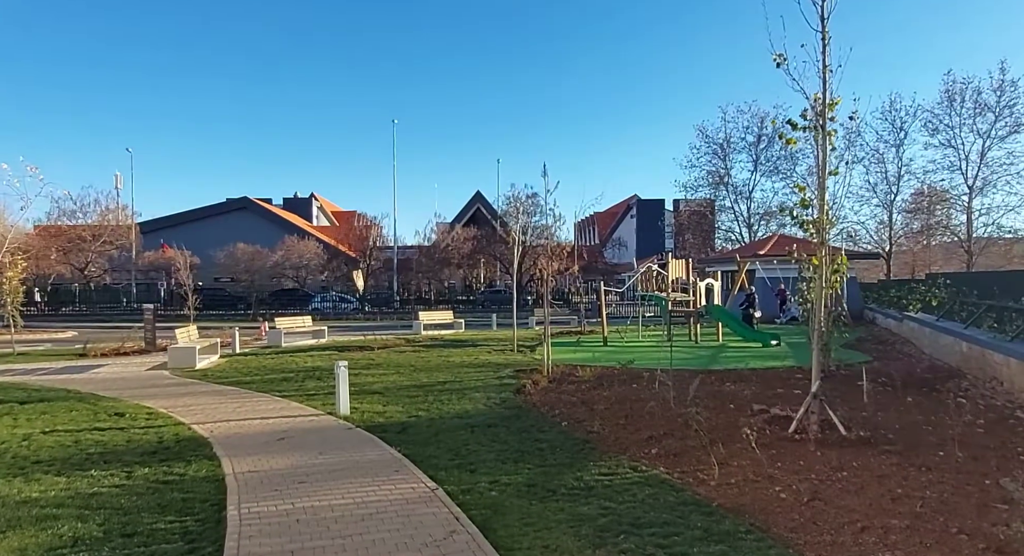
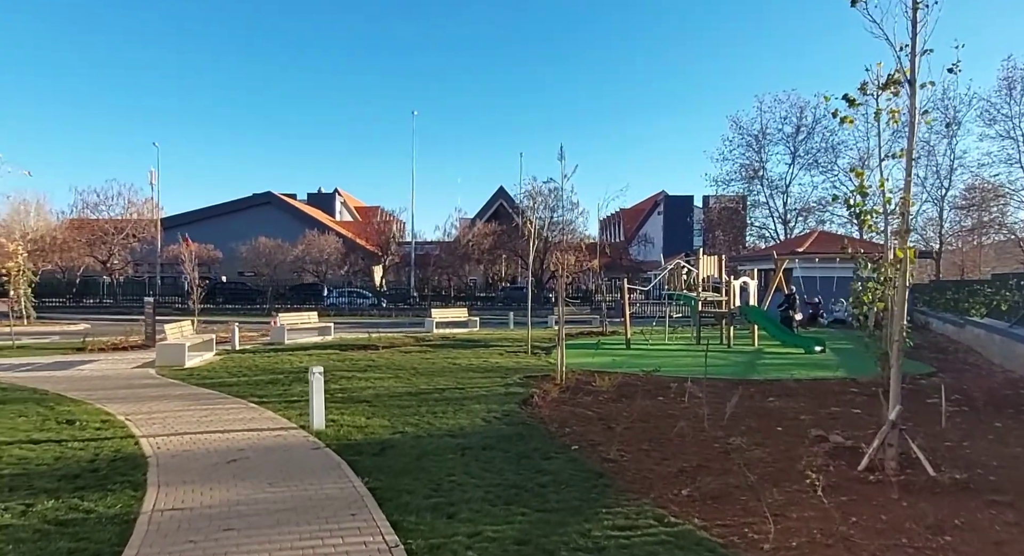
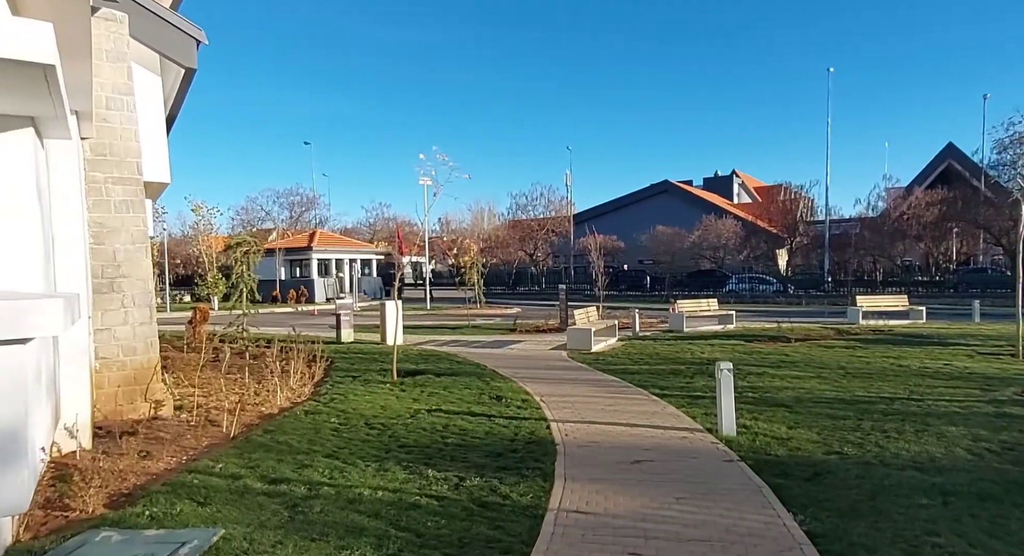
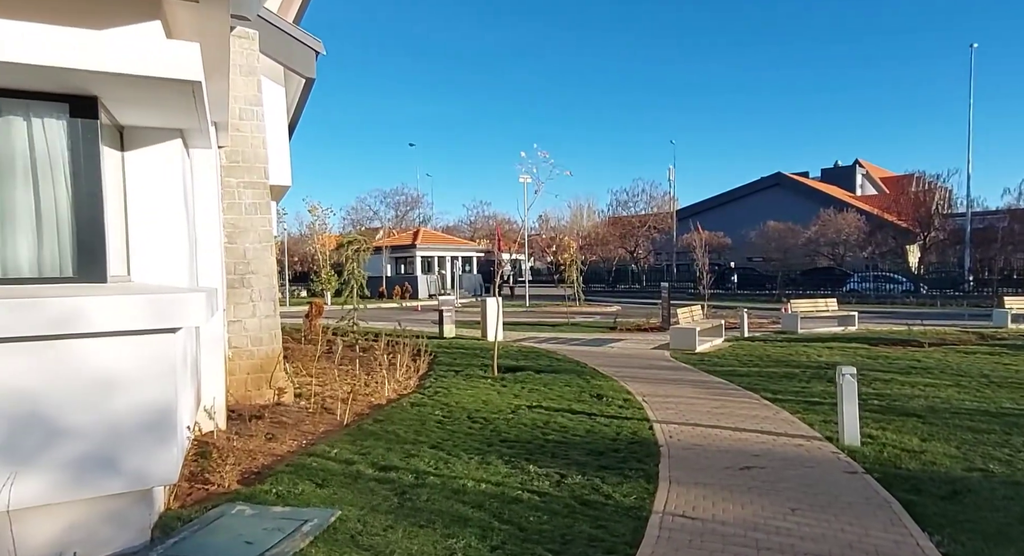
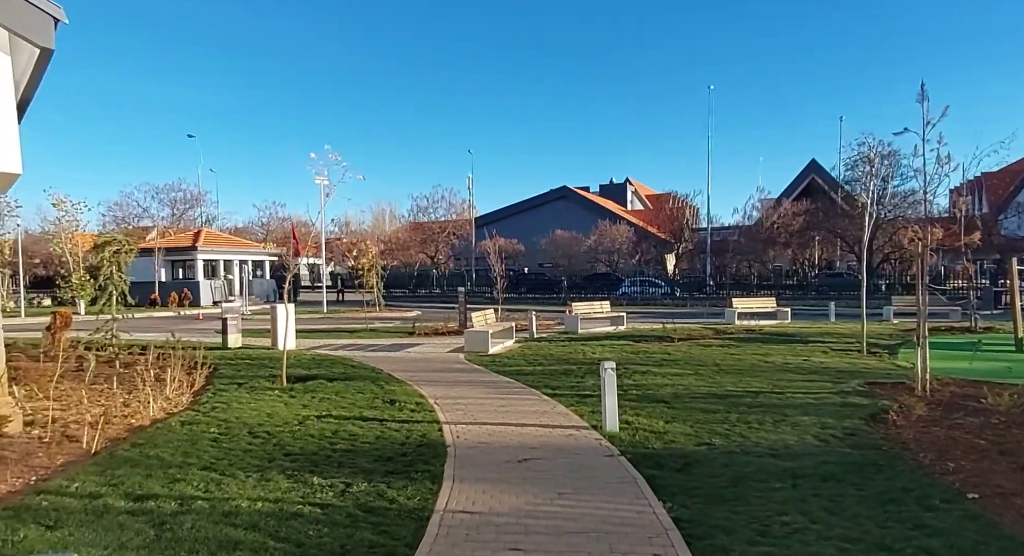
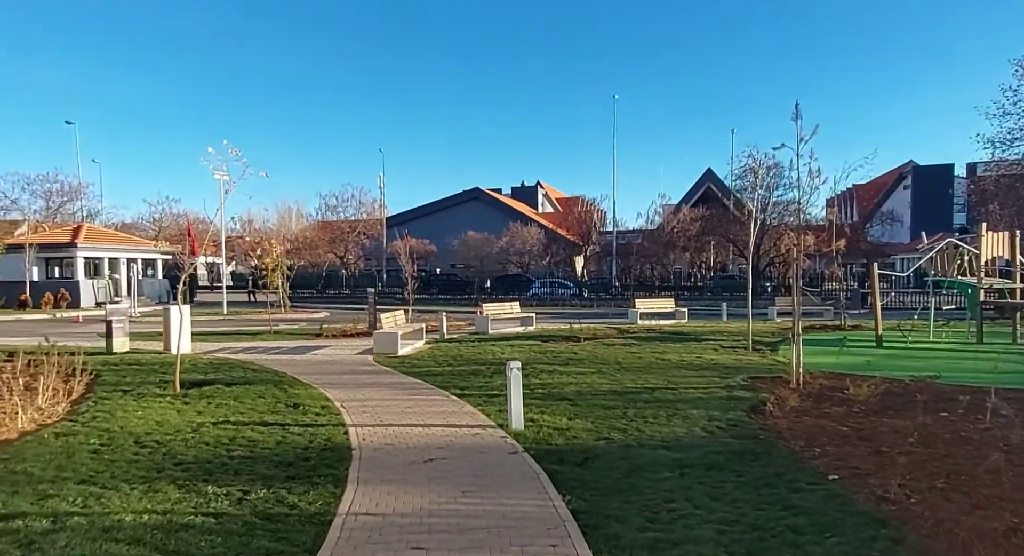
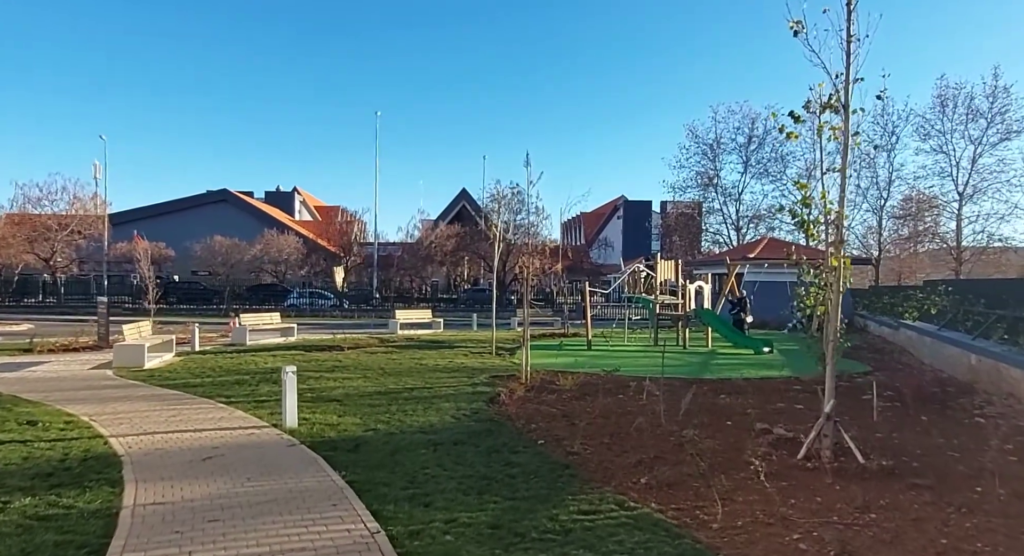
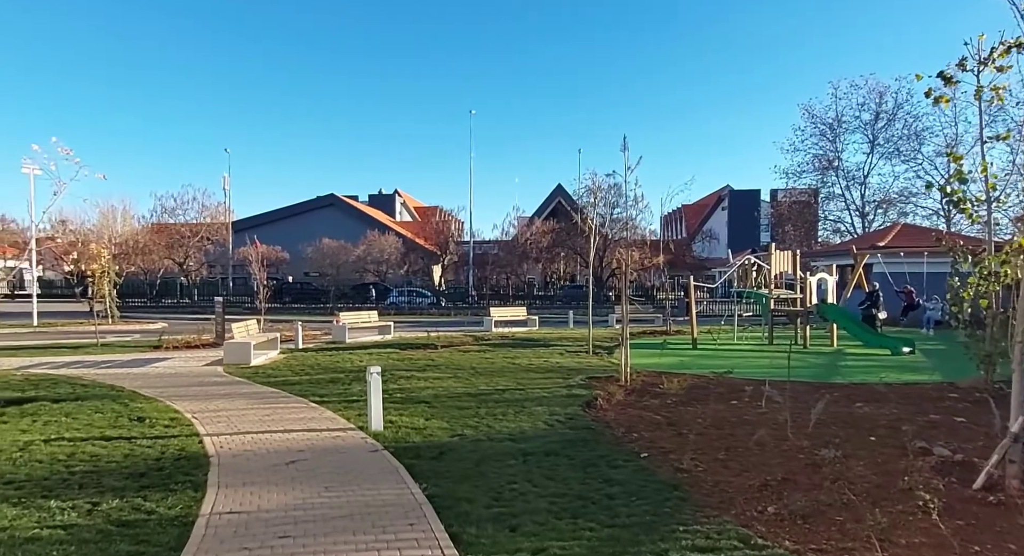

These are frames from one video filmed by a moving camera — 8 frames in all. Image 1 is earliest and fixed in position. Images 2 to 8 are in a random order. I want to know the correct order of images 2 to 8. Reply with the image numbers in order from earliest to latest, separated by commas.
7, 2, 8, 6, 5, 3, 4
